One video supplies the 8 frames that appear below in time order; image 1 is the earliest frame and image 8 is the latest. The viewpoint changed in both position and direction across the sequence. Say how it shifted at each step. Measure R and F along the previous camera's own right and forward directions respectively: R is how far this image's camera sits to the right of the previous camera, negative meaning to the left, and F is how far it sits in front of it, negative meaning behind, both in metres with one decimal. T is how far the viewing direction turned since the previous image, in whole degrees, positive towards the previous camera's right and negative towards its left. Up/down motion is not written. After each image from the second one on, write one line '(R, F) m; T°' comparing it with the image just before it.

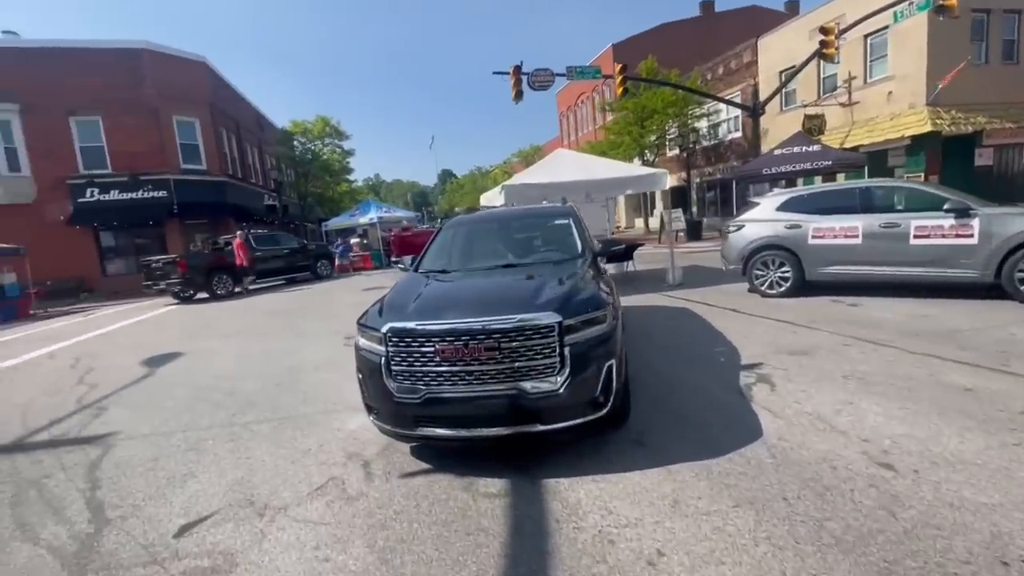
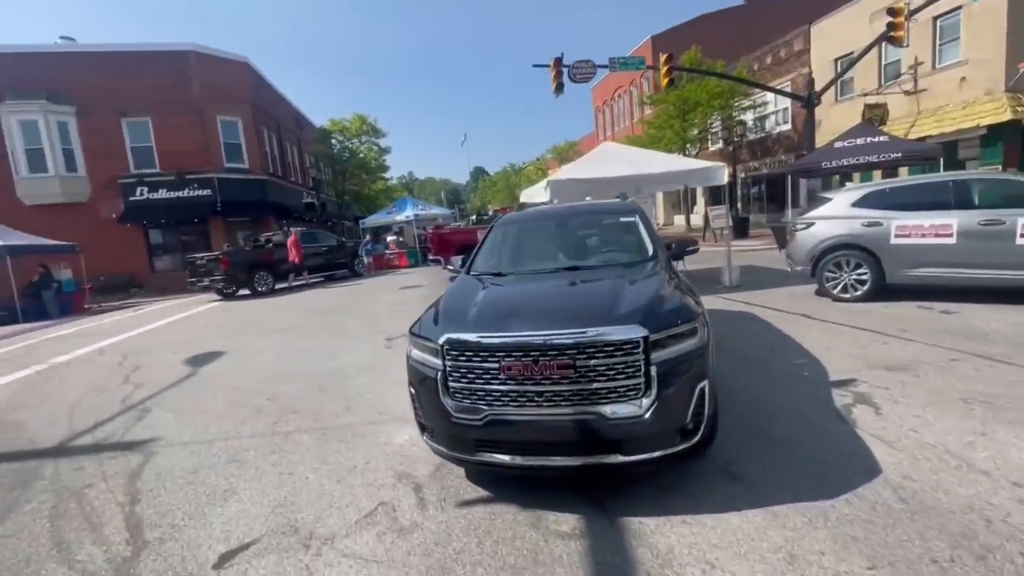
(-0.3, +0.4) m; -4°
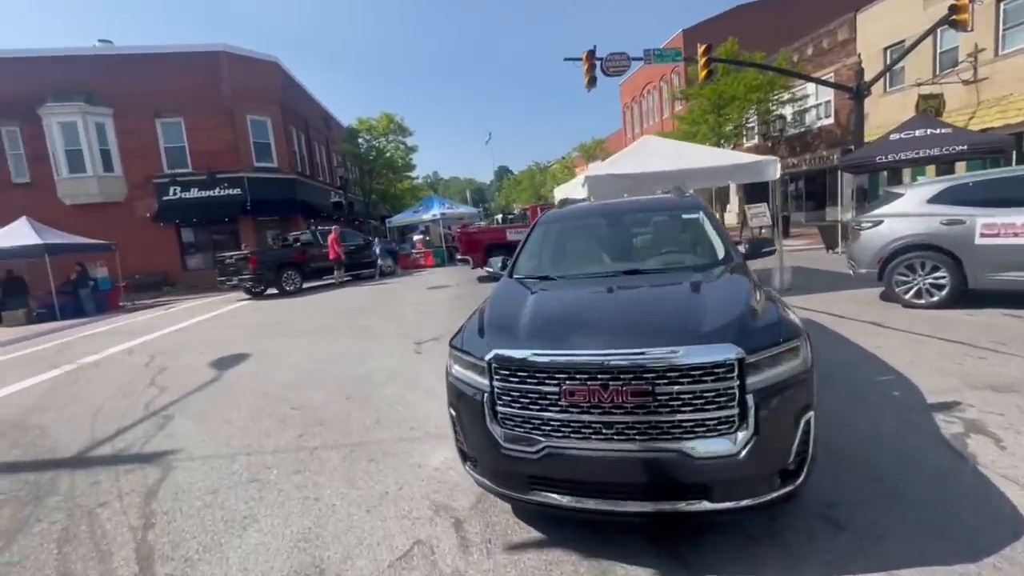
(-0.2, +0.5) m; -3°
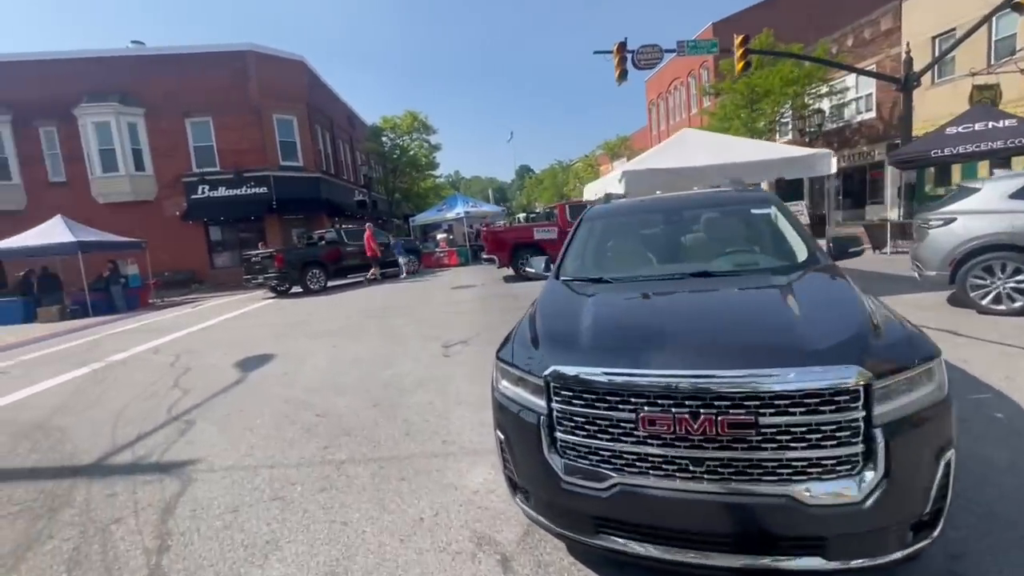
(-0.2, +0.4) m; -2°
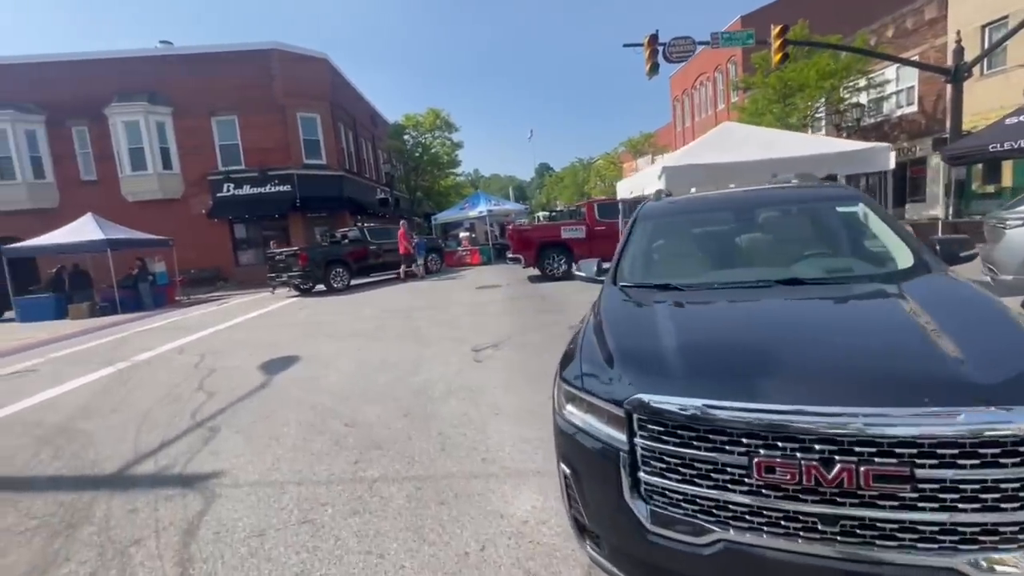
(-0.2, +0.4) m; -2°
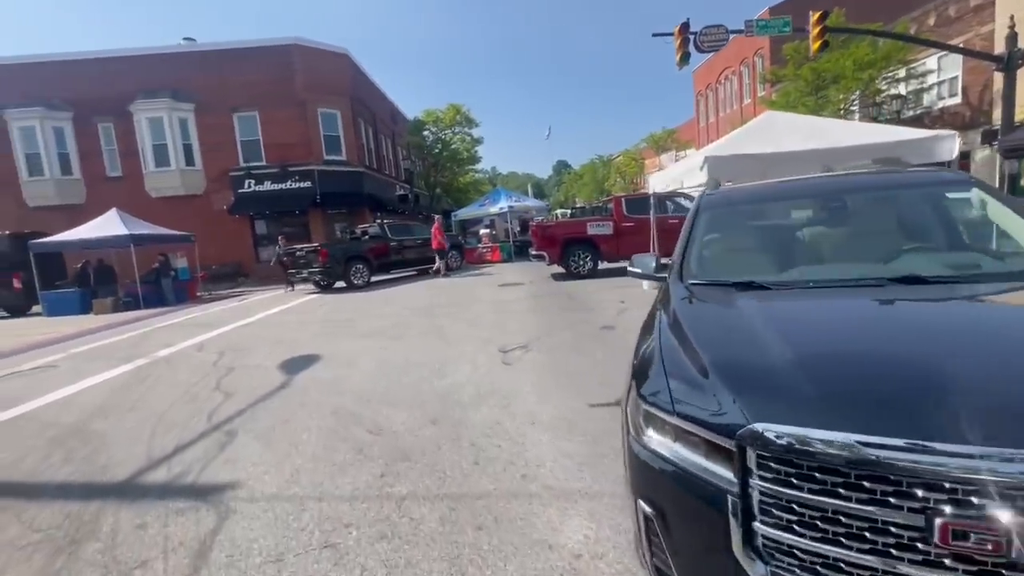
(-0.2, +0.4) m; -2°
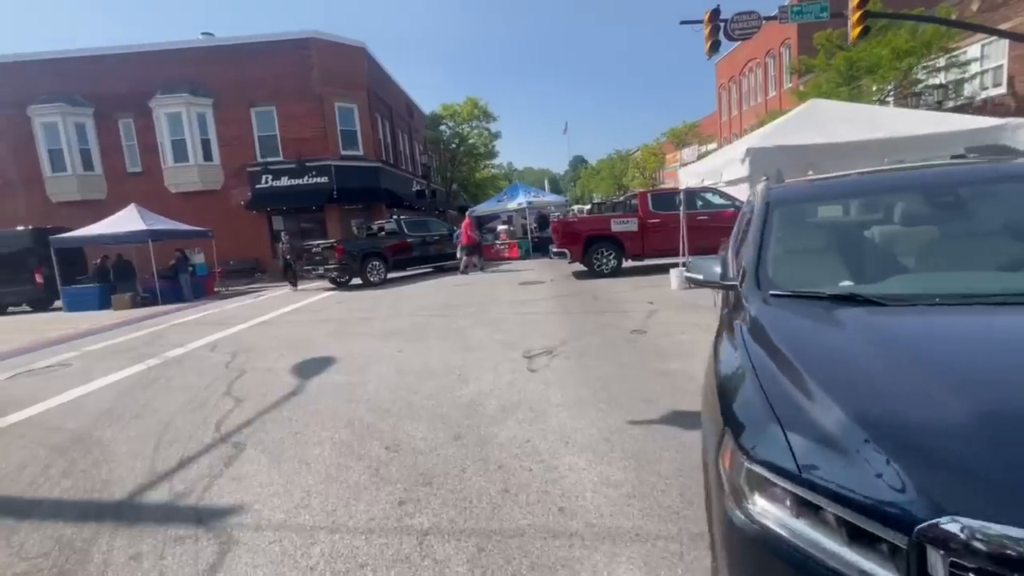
(-0.1, +0.4) m; -2°
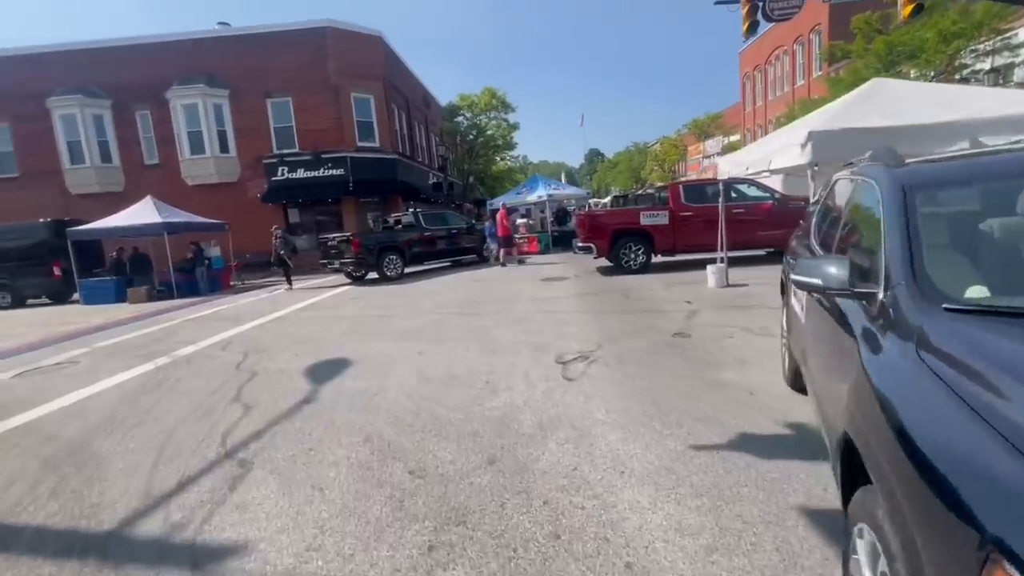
(-0.2, +0.6) m; -2°
